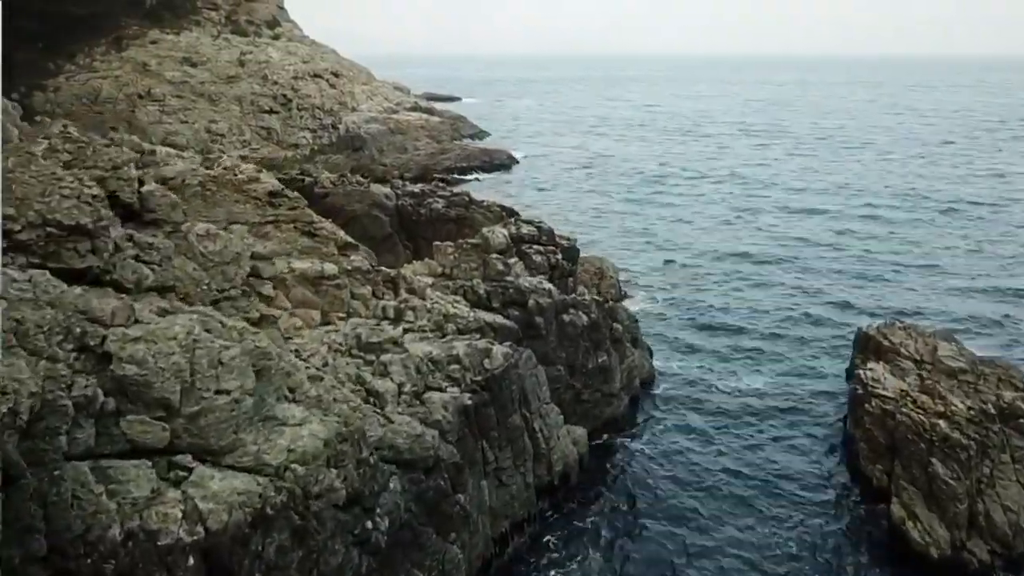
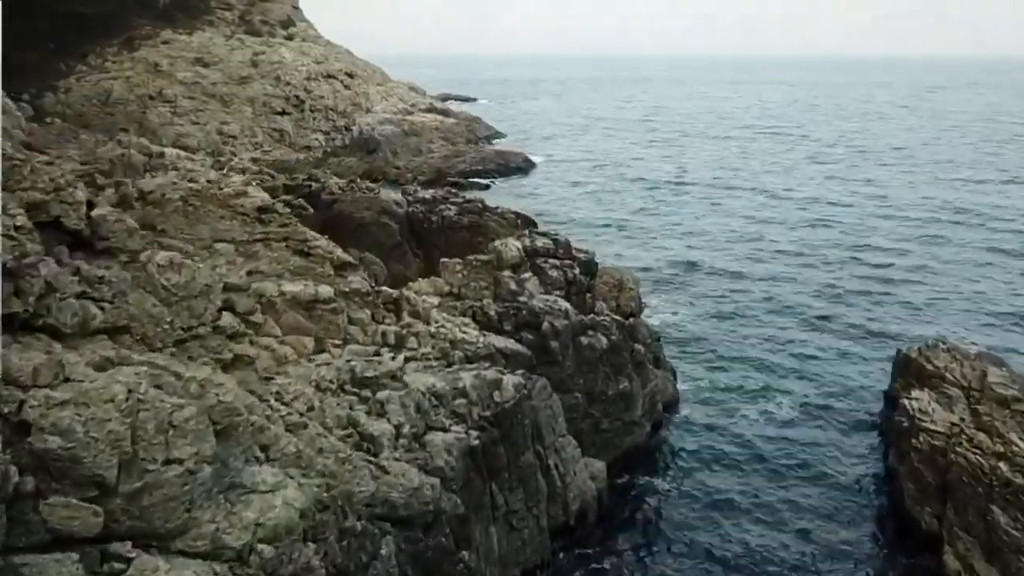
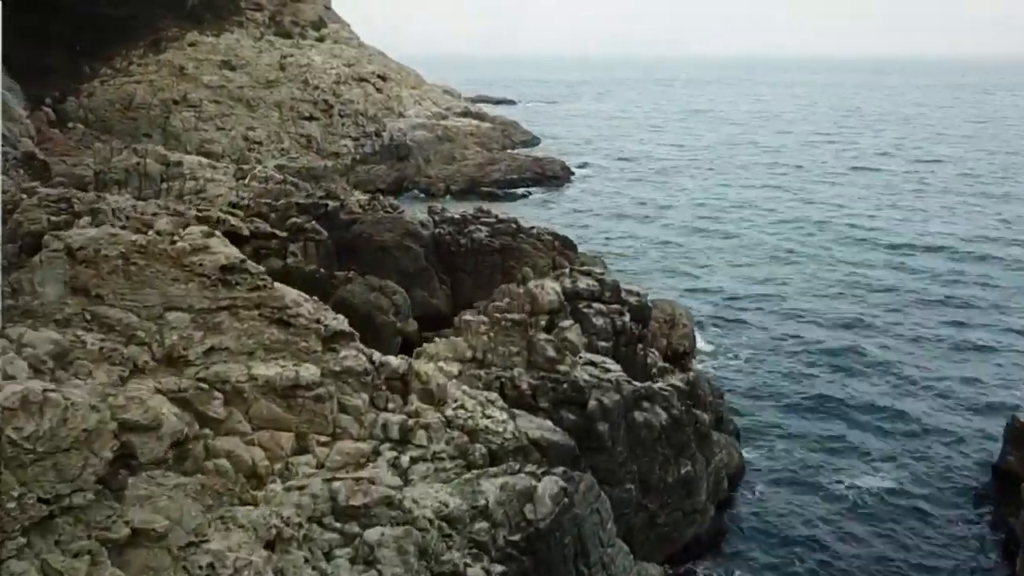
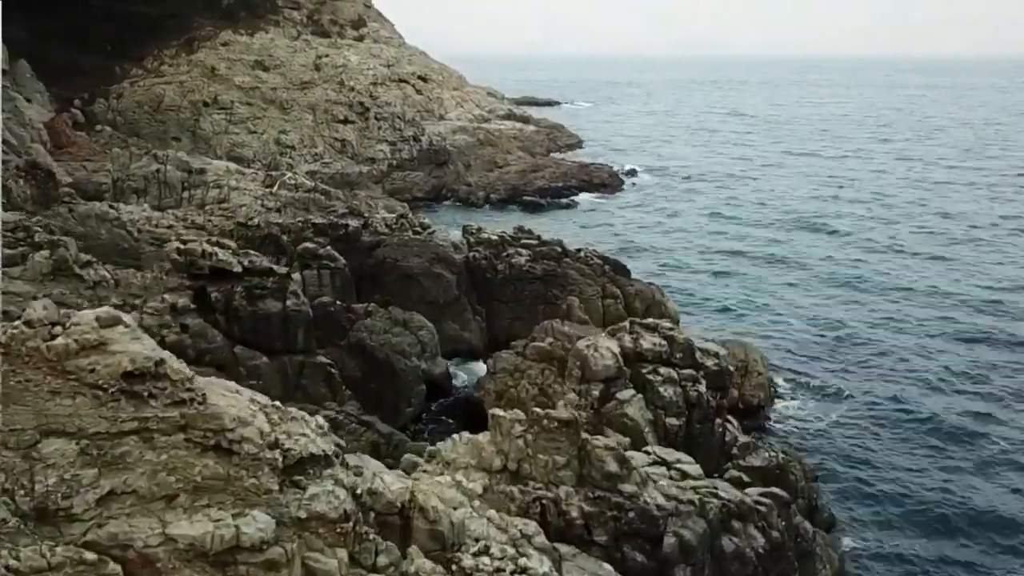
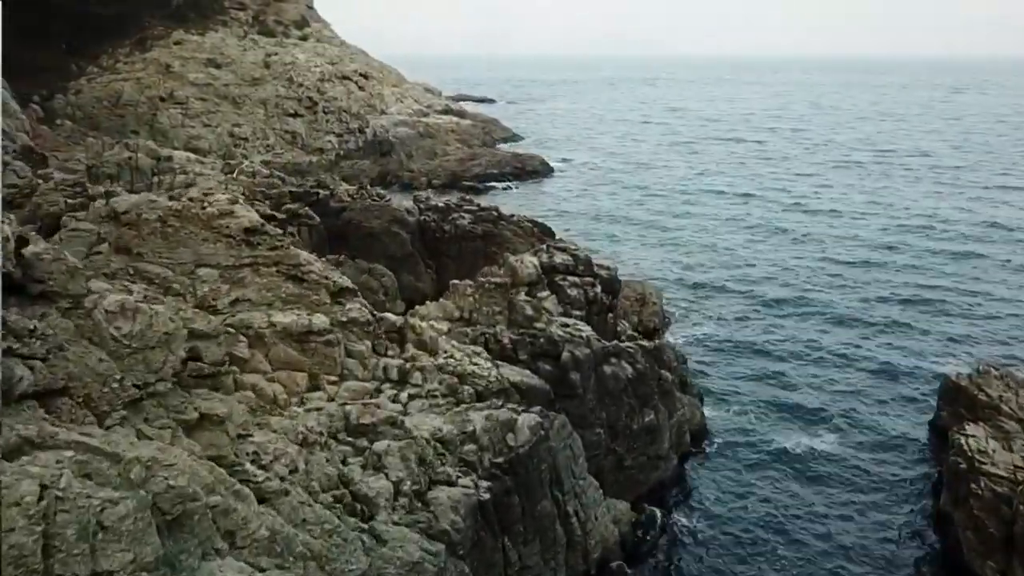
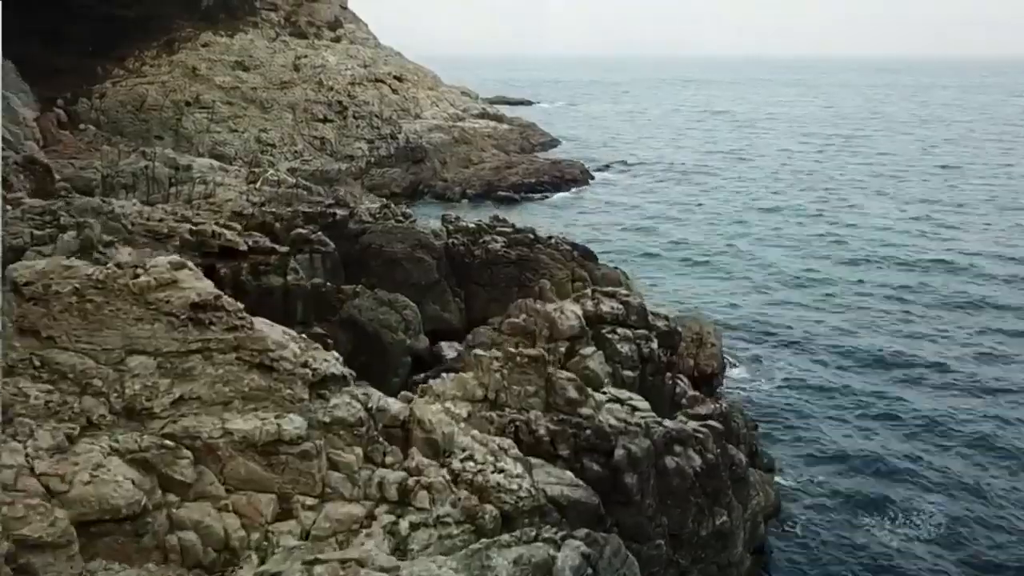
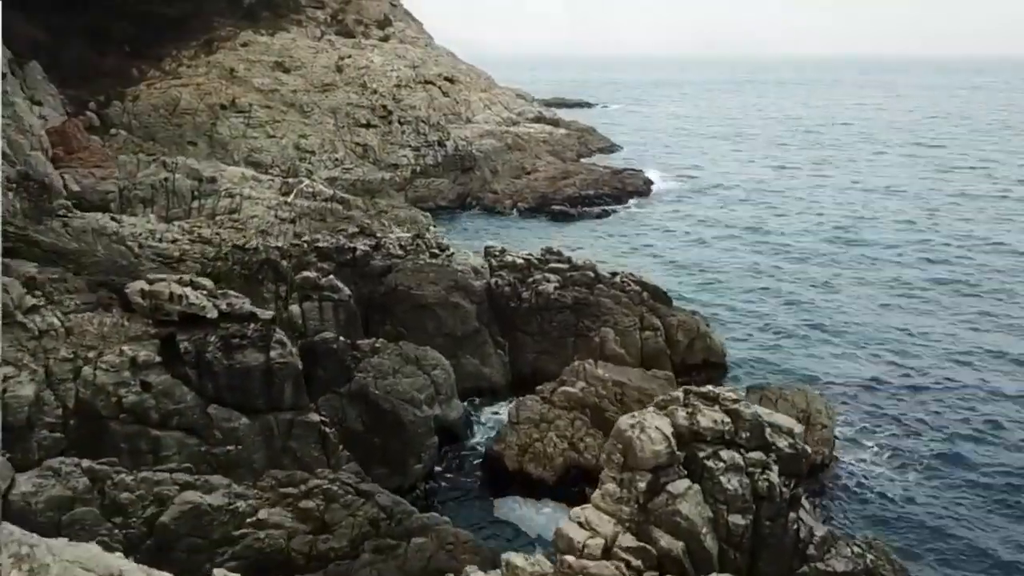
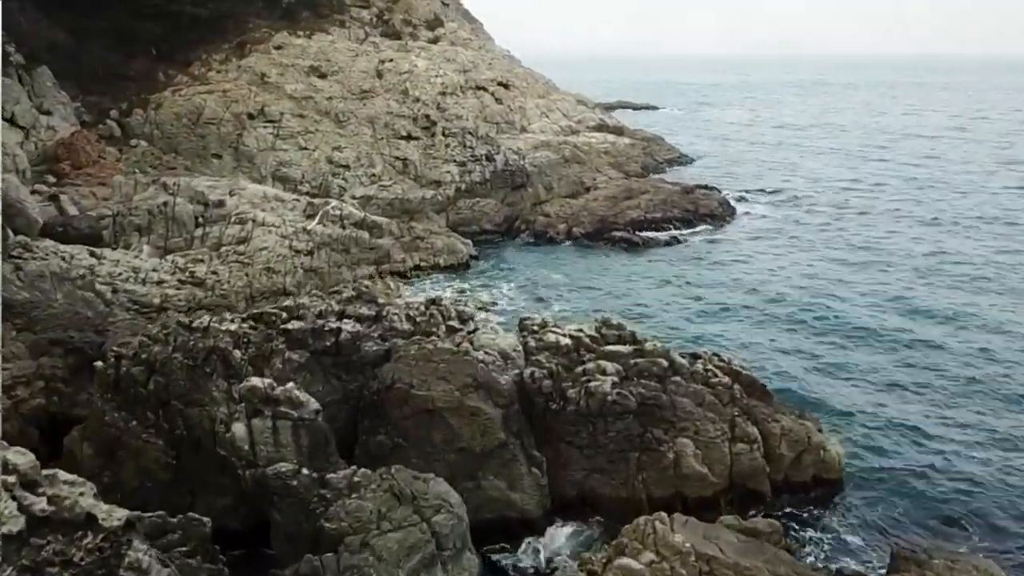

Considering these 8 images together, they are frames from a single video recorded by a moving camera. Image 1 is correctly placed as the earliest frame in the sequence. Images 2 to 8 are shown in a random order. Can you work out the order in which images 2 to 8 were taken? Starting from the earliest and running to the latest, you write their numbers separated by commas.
2, 5, 3, 6, 4, 7, 8
